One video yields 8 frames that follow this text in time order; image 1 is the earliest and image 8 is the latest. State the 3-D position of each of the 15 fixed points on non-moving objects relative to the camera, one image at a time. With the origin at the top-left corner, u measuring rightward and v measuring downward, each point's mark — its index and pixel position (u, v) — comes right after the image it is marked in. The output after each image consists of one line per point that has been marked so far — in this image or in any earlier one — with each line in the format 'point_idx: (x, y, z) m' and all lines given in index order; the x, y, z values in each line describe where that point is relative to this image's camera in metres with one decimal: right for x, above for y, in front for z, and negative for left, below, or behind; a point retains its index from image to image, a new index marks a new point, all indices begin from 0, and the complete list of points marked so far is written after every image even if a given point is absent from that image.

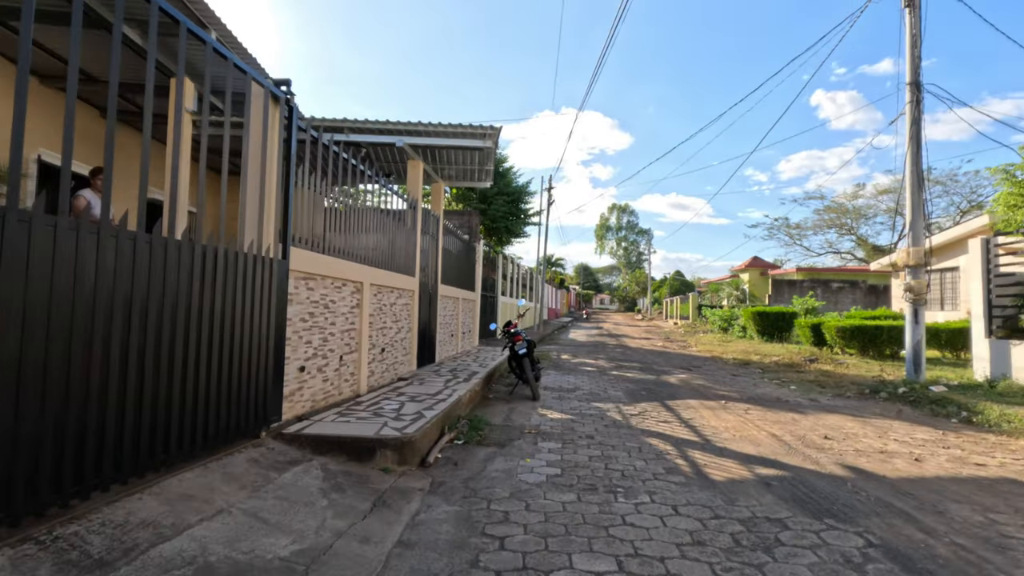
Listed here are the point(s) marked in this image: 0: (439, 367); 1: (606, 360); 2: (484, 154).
0: (-1.2, -1.3, +9.1) m
1: (+2.3, -1.7, +13.0) m
2: (-0.5, +2.4, +9.7) m
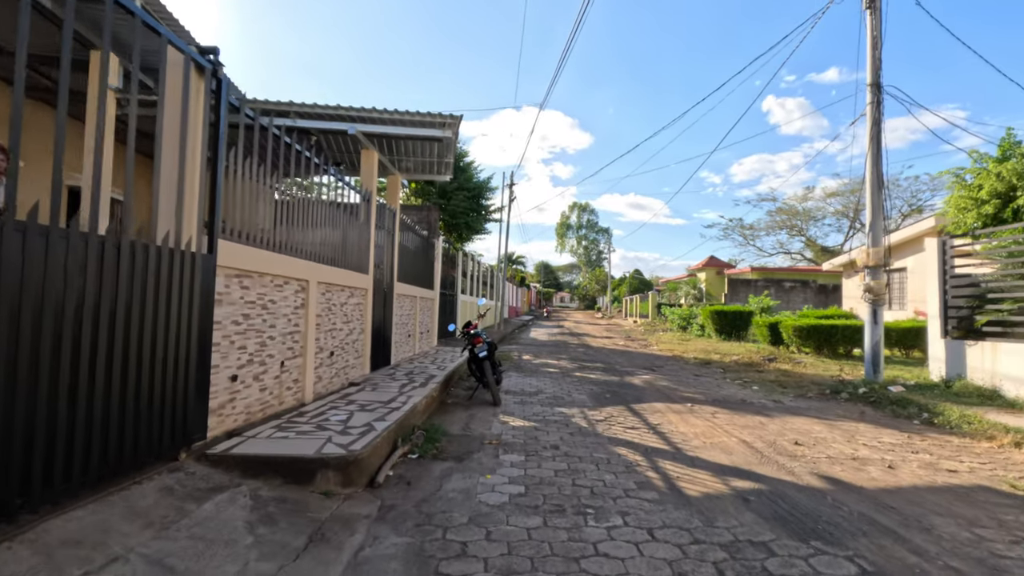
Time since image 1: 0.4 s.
0: (-1.9, -1.3, +8.5) m
1: (+1.3, -1.7, +12.7) m
2: (-1.2, +2.5, +9.3) m
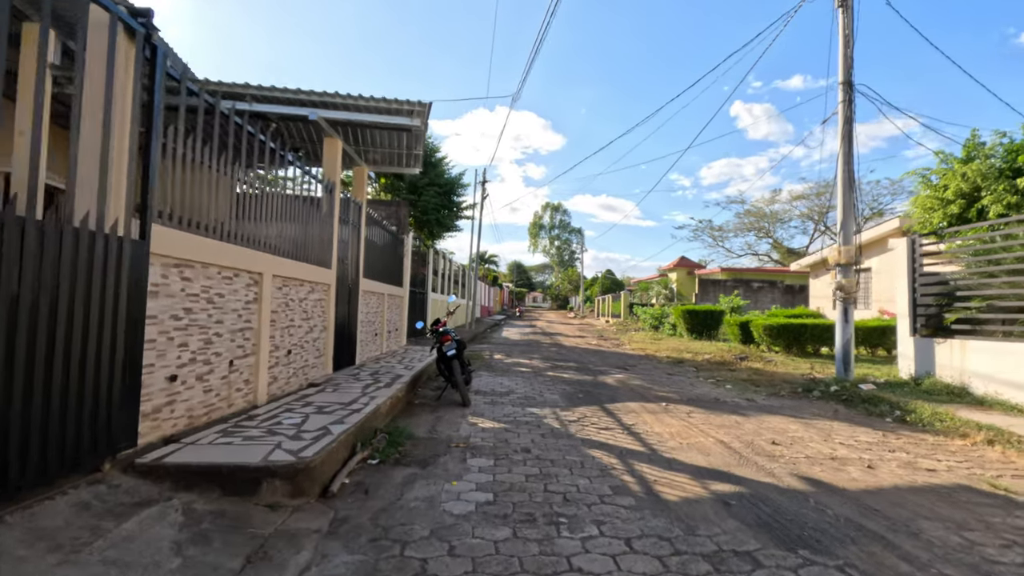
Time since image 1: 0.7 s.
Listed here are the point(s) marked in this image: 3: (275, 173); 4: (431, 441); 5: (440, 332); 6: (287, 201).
0: (-2.3, -1.3, +8.1) m
1: (+0.7, -1.7, +12.5) m
2: (-1.6, +2.5, +8.9) m
3: (-2.7, +1.3, +6.2) m
4: (-0.8, -1.5, +5.1) m
5: (-1.0, -0.6, +7.2) m
6: (-2.7, +1.0, +6.5) m
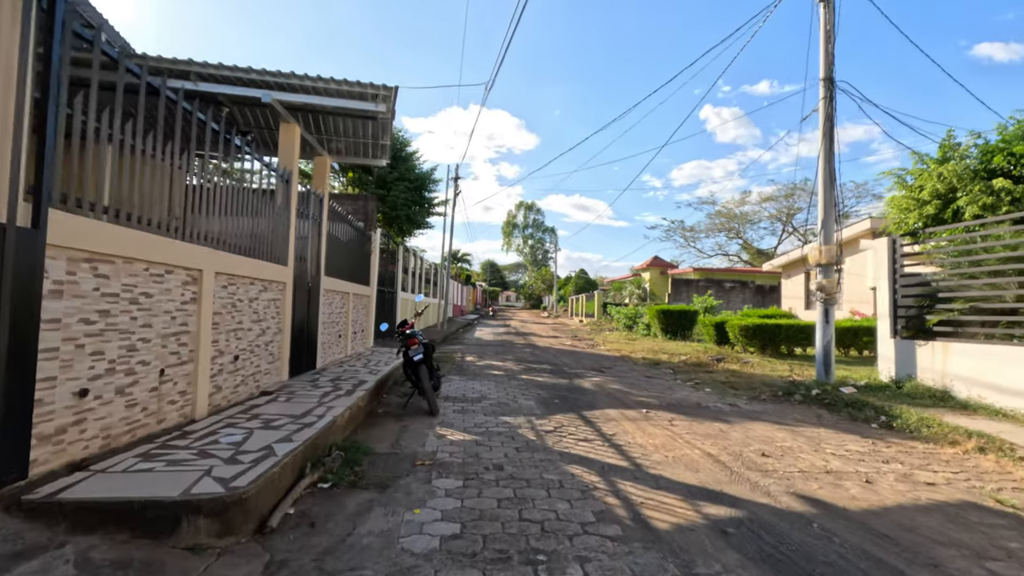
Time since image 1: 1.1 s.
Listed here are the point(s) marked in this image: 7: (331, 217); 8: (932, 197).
0: (-2.7, -1.2, +7.5) m
1: (0.0, -1.7, +12.0) m
2: (-2.1, +2.5, +8.3) m
3: (-3.0, +1.3, +5.6) m
4: (-1.0, -1.5, +4.6) m
5: (-1.3, -0.6, +6.7) m
6: (-3.0, +1.0, +5.9) m
7: (-3.4, +1.3, +10.1) m
8: (+8.0, +1.7, +10.3) m
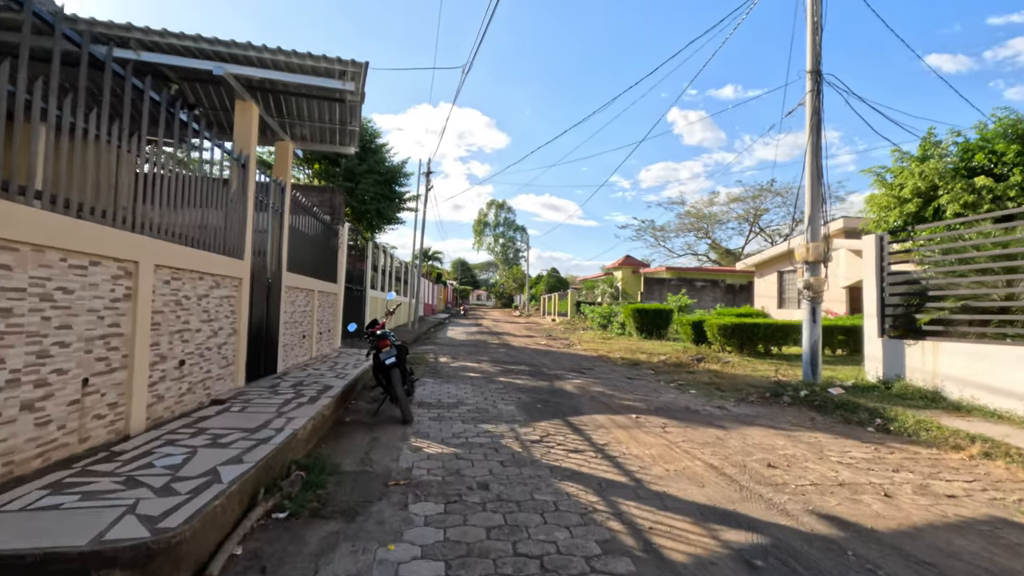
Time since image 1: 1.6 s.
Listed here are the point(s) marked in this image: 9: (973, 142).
0: (-3.0, -1.2, +6.9) m
1: (-0.5, -1.6, +11.5) m
2: (-2.4, +2.6, +7.7) m
3: (-3.1, +1.4, +4.9) m
4: (-1.1, -1.4, +4.1) m
5: (-1.5, -0.5, +6.1) m
6: (-3.1, +1.1, +5.2) m
7: (-3.8, +1.4, +9.4) m
8: (+7.6, +1.8, +10.2) m
9: (+8.3, +2.6, +9.7) m
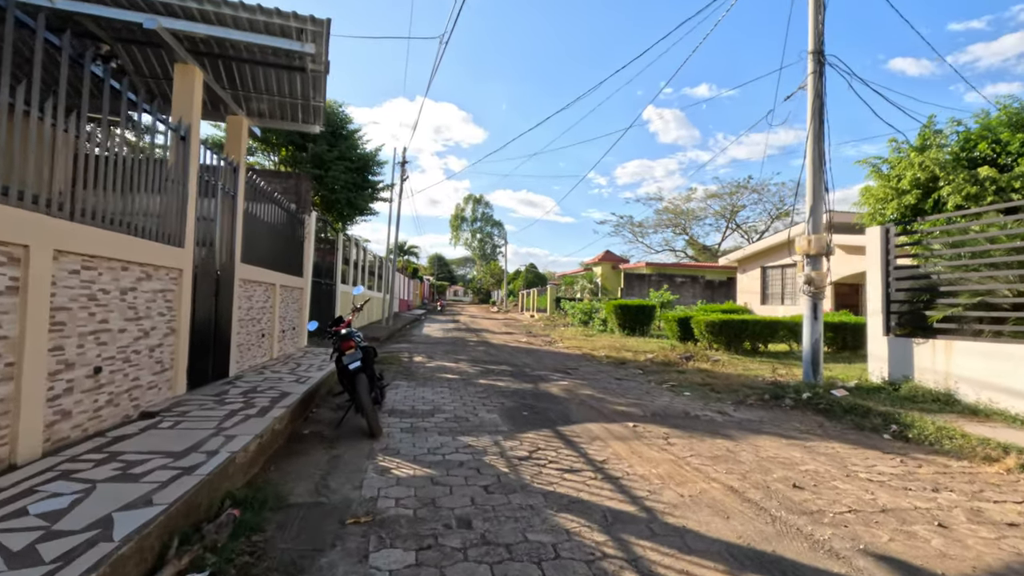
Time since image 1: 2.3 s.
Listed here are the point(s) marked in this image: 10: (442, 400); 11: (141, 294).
0: (-3.2, -1.1, +6.0) m
1: (-0.9, -1.5, +10.8) m
2: (-2.6, +2.7, +6.8) m
3: (-3.3, +1.4, +4.0) m
4: (-1.2, -1.4, +3.3) m
5: (-1.7, -0.5, +5.3) m
6: (-3.2, +1.1, +4.3) m
7: (-4.1, +1.5, +8.4) m
8: (+7.2, +1.8, +9.8) m
9: (+8.0, +2.7, +9.3) m
10: (-0.9, -1.5, +7.0) m
11: (-3.3, 0.0, +4.8) m
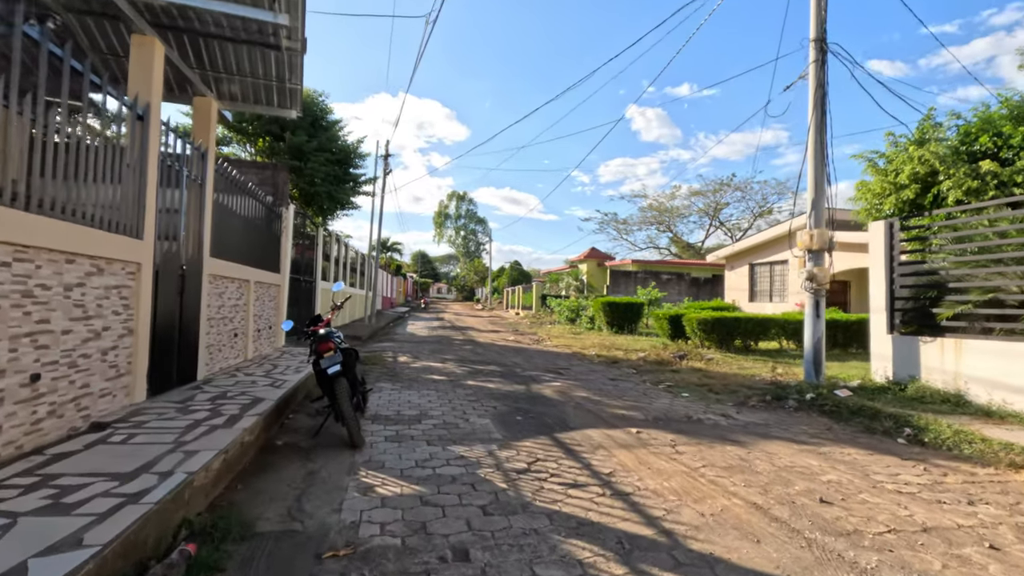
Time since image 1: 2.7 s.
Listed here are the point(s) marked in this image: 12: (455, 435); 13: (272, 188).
0: (-3.3, -1.1, +5.5) m
1: (-1.1, -1.4, +10.3) m
2: (-2.7, +2.7, +6.3) m
3: (-3.3, +1.5, +3.5) m
4: (-1.2, -1.3, +2.8) m
5: (-1.7, -0.4, +4.8) m
6: (-3.3, +1.2, +3.8) m
7: (-4.2, +1.5, +7.9) m
8: (+7.1, +1.9, +9.5) m
9: (+7.8, +2.8, +9.1) m
10: (-1.0, -1.4, +6.5) m
11: (-3.3, 0.0, +4.2) m
12: (-0.5, -1.4, +5.2) m
13: (-4.9, +2.0, +11.0) m
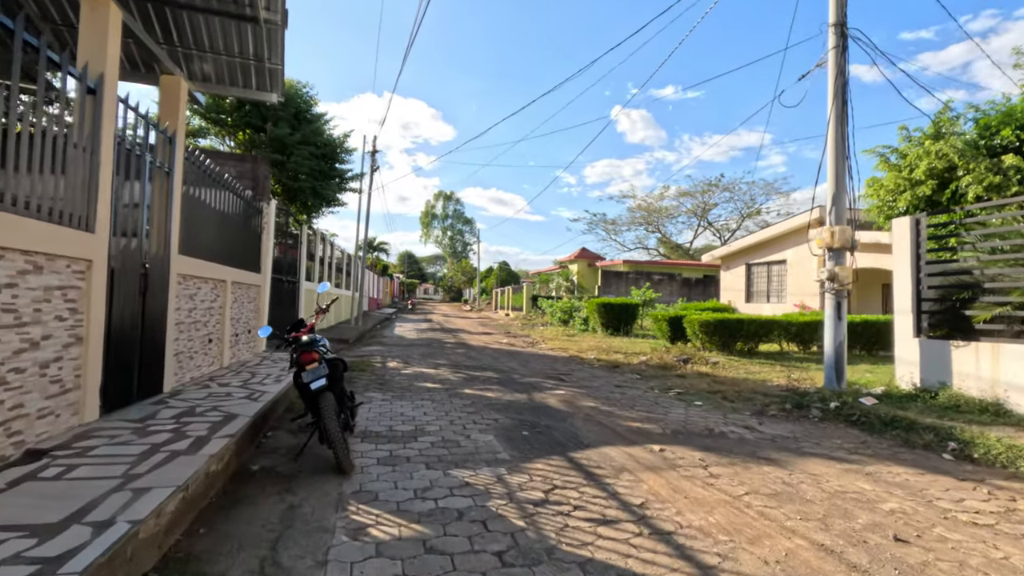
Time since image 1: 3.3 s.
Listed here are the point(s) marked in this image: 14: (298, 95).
0: (-3.2, -1.1, +4.8) m
1: (-1.1, -1.4, +9.7) m
2: (-2.6, +2.7, +5.7) m
3: (-3.1, +1.5, +2.8) m
4: (-1.1, -1.3, +2.2) m
5: (-1.7, -0.4, +4.2) m
6: (-3.1, +1.2, +3.1) m
7: (-4.2, +1.5, +7.2) m
8: (+7.0, +1.9, +9.1) m
9: (+7.8, +2.8, +8.7) m
10: (-1.0, -1.4, +5.9) m
11: (-3.2, 0.0, +3.5) m
12: (-0.5, -1.4, +4.6) m
13: (-5.0, +2.0, +10.3) m
14: (-5.3, +4.8, +13.3) m
